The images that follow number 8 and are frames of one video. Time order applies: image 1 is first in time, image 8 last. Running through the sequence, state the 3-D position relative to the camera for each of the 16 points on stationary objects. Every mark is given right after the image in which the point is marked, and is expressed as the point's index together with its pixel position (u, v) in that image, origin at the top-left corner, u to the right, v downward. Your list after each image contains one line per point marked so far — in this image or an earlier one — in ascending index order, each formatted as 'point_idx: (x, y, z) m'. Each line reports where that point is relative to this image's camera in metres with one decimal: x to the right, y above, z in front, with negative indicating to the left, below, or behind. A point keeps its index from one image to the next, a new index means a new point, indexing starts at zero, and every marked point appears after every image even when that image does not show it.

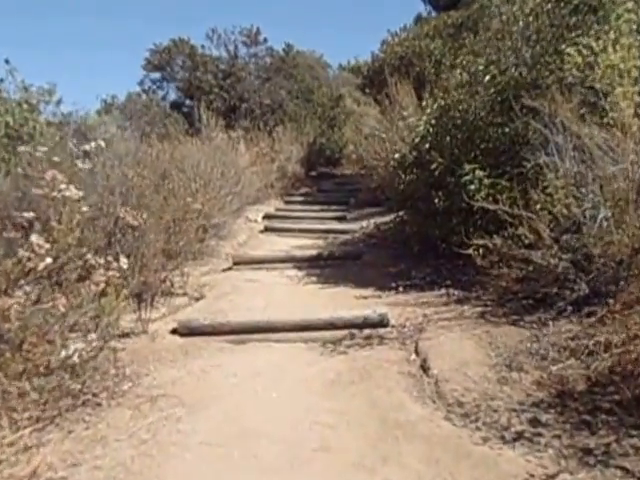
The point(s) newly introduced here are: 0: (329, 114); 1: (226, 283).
0: (+0.2, +4.7, +19.0) m
1: (-1.5, -0.6, +7.9) m
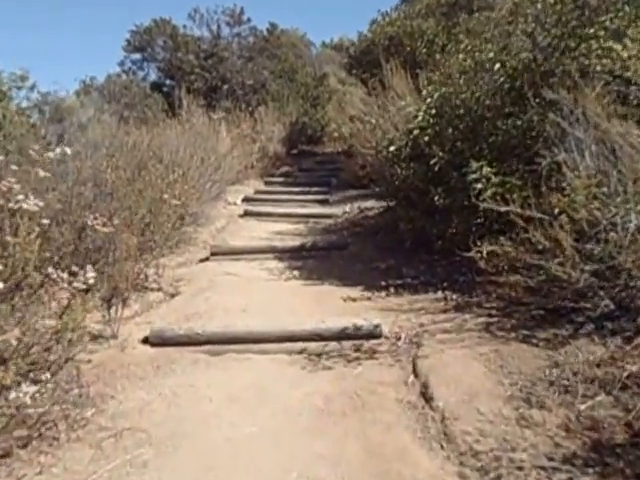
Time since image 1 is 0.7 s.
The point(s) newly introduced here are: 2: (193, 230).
0: (-0.3, +5.1, +18.3) m
1: (-1.7, -0.5, +7.3) m
2: (-2.4, +0.2, +8.9) m
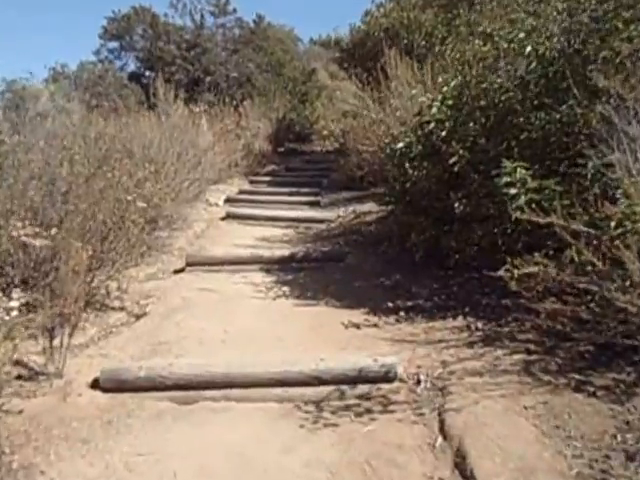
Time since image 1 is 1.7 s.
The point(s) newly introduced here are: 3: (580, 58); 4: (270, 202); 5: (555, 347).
0: (-0.6, +5.0, +17.3) m
1: (-1.7, -0.6, +6.3) m
2: (-2.5, +0.1, +7.8) m
3: (+2.4, +1.7, +4.8) m
4: (-1.1, +0.8, +11.4) m
5: (+1.9, -0.8, +4.1) m
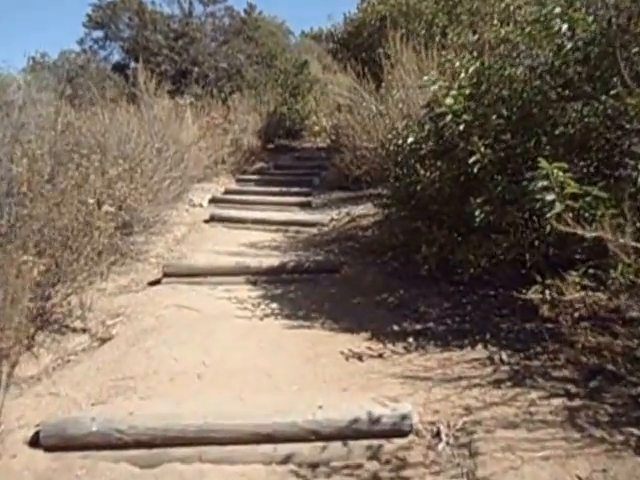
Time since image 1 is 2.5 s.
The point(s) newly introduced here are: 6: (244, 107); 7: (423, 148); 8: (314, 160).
0: (-0.9, +5.0, +16.5) m
1: (-1.8, -0.8, +5.5) m
2: (-2.6, 0.0, +7.0) m
3: (+2.4, +1.5, +4.1) m
4: (-1.3, +0.8, +10.6) m
5: (+1.8, -1.0, +3.4) m
6: (-2.1, +3.6, +14.3) m
7: (+1.0, +0.9, +4.9) m
8: (-0.2, +2.1, +13.5) m
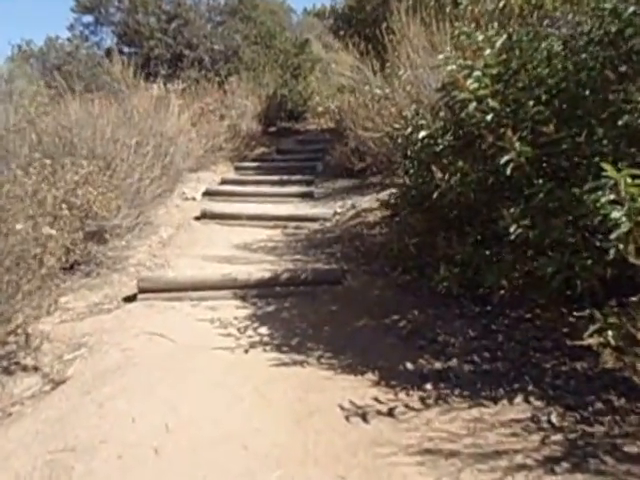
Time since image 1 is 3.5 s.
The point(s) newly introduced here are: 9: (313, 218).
0: (-0.8, +5.3, +15.4) m
1: (-1.8, -0.9, +4.6) m
2: (-2.6, -0.1, +6.1) m
3: (+2.3, +1.4, +3.0) m
4: (-1.2, +0.8, +9.6) m
5: (+1.8, -1.1, +2.5) m
6: (-2.0, +3.8, +13.3) m
7: (+0.9, +0.8, +4.0) m
8: (-0.1, +2.3, +12.5) m
9: (-0.1, +0.3, +8.3) m
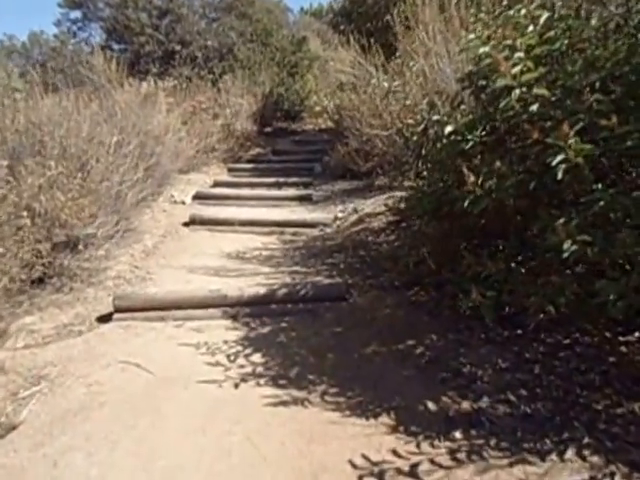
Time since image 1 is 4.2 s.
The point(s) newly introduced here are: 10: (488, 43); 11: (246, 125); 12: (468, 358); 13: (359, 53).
0: (-0.9, +5.2, +14.8) m
1: (-1.8, -1.0, +4.0) m
2: (-2.6, -0.2, +5.5) m
3: (+2.3, +1.3, +2.4) m
4: (-1.2, +0.7, +9.0) m
5: (+1.8, -1.2, +1.8) m
6: (-2.1, +3.7, +12.6) m
7: (+0.9, +0.7, +3.3) m
8: (-0.1, +2.2, +11.9) m
9: (-0.1, +0.2, +7.6) m
10: (+1.1, +1.4, +3.5) m
11: (-1.8, +2.8, +12.6) m
12: (+1.0, -0.8, +3.5) m
13: (+0.7, +3.4, +9.4) m
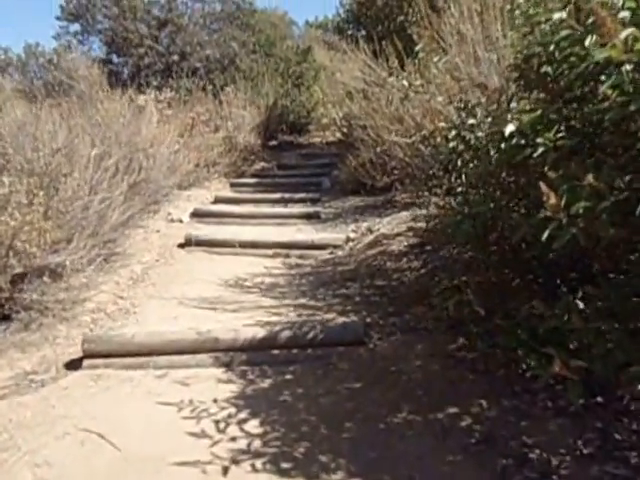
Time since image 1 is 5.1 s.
0: (-0.7, +4.7, +14.0) m
1: (-1.7, -1.2, +3.1) m
2: (-2.5, -0.5, +4.7) m
3: (+2.3, +1.2, +1.5) m
4: (-1.1, +0.4, +8.2) m
5: (+1.9, -1.4, +0.9) m
6: (-1.9, +3.2, +11.9) m
7: (+1.0, +0.5, +2.5) m
8: (+0.1, +1.8, +11.1) m
9: (0.0, -0.1, +6.8) m
10: (+1.2, +1.2, +2.7) m
11: (-1.6, +2.3, +11.8) m
12: (+1.1, -1.0, +2.6) m
13: (+0.8, +3.0, +8.6) m
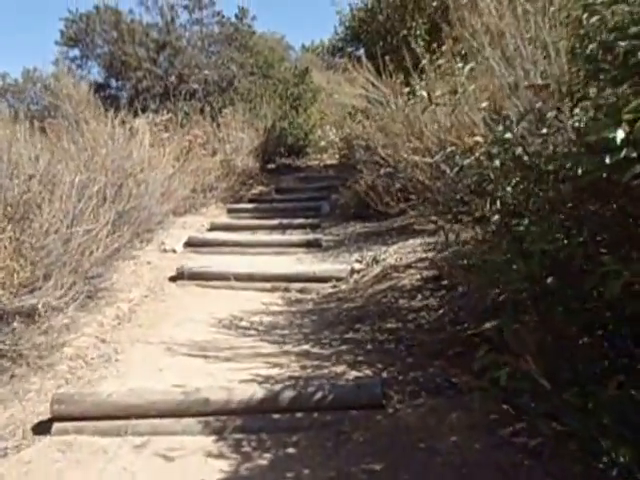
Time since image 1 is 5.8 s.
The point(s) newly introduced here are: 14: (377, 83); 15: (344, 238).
0: (-0.7, +4.0, +13.5) m
1: (-1.7, -1.5, +2.4) m
2: (-2.5, -0.9, +4.0) m
3: (+2.4, +1.1, +0.9) m
4: (-1.0, -0.1, +7.5) m
5: (+1.9, -1.5, +0.2) m
6: (-1.9, +2.6, +11.4) m
7: (+1.0, +0.3, +1.8) m
8: (+0.1, +1.2, +10.5) m
9: (+0.1, -0.5, +6.1) m
10: (+1.2, +1.0, +2.1) m
11: (-1.6, +1.7, +11.3) m
12: (+1.2, -1.2, +1.9) m
13: (+0.8, +2.6, +8.0) m
14: (+0.8, +2.2, +7.3) m
15: (+0.4, 0.0, +7.3) m
